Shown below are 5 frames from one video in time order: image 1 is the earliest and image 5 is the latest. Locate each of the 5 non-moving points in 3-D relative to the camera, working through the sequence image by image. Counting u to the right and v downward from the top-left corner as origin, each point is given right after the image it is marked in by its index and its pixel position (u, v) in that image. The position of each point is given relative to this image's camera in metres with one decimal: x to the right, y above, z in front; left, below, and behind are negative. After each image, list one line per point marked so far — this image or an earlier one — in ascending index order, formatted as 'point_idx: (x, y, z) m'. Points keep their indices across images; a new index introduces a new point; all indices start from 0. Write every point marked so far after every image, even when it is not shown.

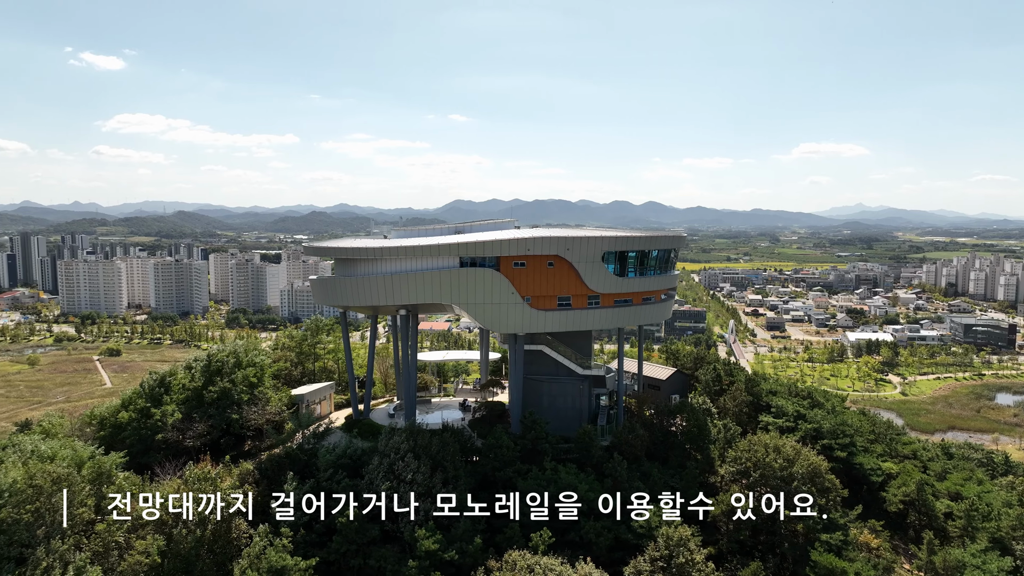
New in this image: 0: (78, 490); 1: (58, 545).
0: (-12.3, -5.6, +19.3) m
1: (-11.2, -6.3, +17.1) m
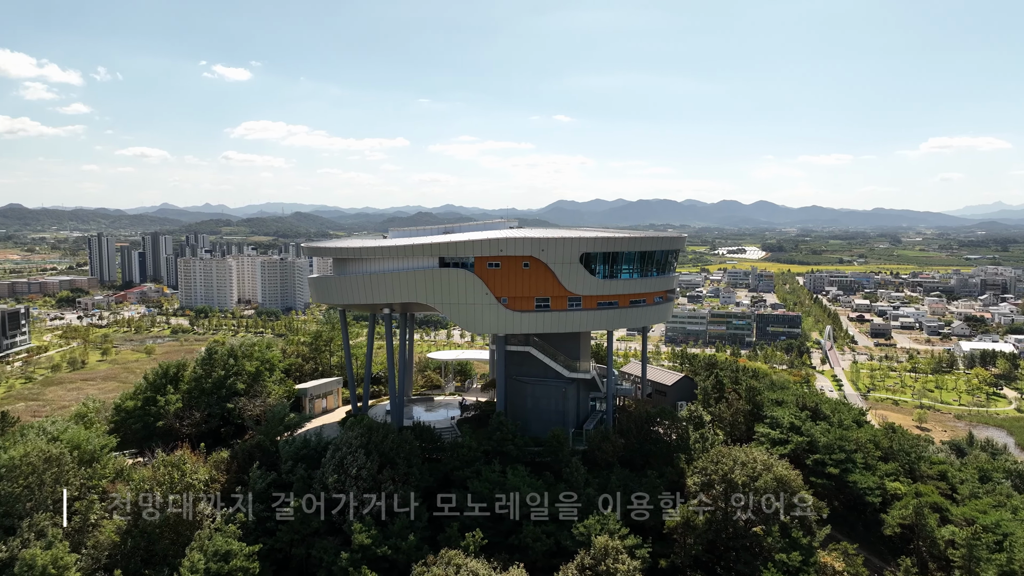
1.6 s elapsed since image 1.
0: (-13.6, -5.5, +21.0) m
1: (-12.8, -6.2, +18.8) m
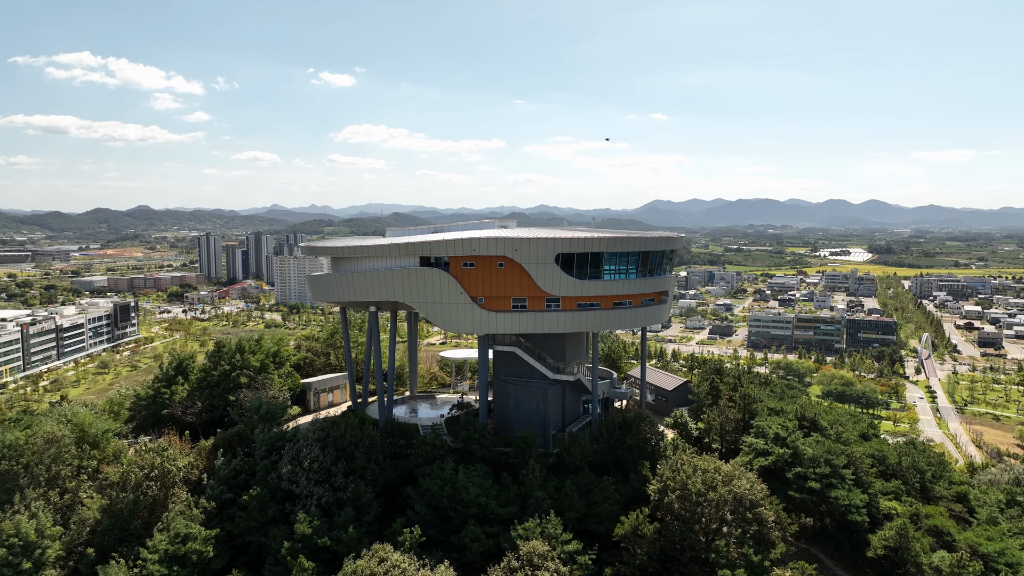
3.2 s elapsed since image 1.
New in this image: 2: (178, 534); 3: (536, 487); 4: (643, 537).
0: (-14.6, -5.3, +22.7) m
1: (-14.1, -6.0, +20.4) m
2: (-8.9, -6.6, +18.5) m
3: (+0.7, -5.8, +20.0) m
4: (+3.4, -6.5, +18.2) m
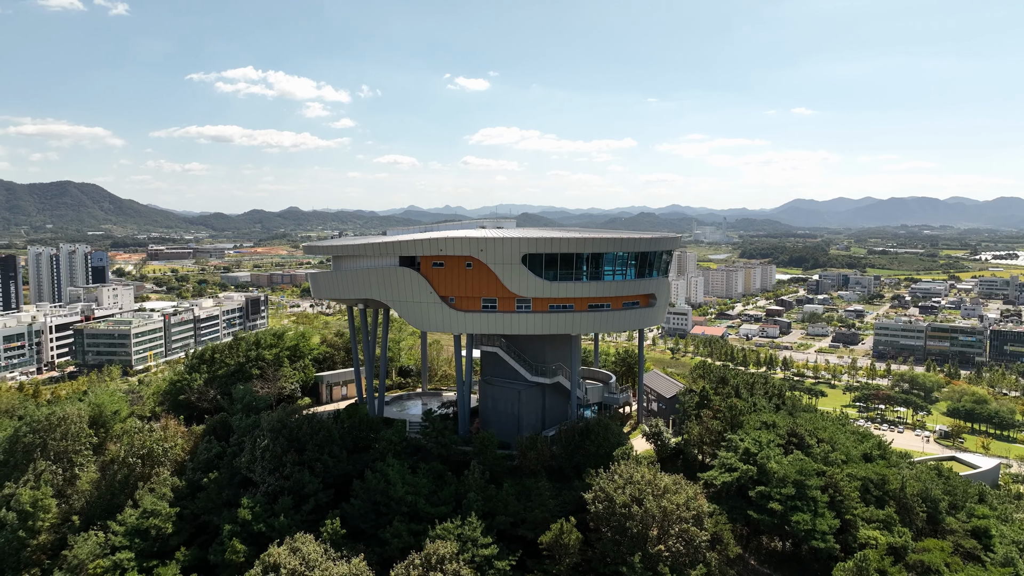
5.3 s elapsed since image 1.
0: (-15.5, -5.1, +25.3) m
1: (-15.4, -5.8, +22.9) m
2: (-10.7, -6.4, +20.1) m
3: (-0.9, -5.8, +19.9) m
4: (+1.4, -6.6, +17.6) m
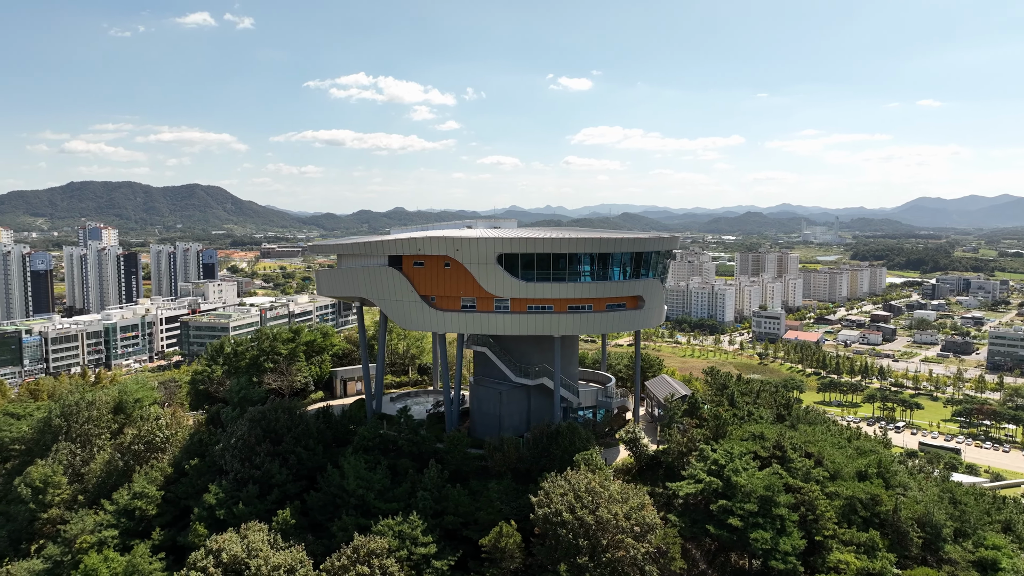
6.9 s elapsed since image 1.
0: (-15.8, -4.9, +27.3) m
1: (-16.1, -5.6, +24.9) m
2: (-11.8, -6.3, +21.5) m
3: (-2.1, -5.8, +20.0) m
4: (-0.1, -6.6, +17.4) m
